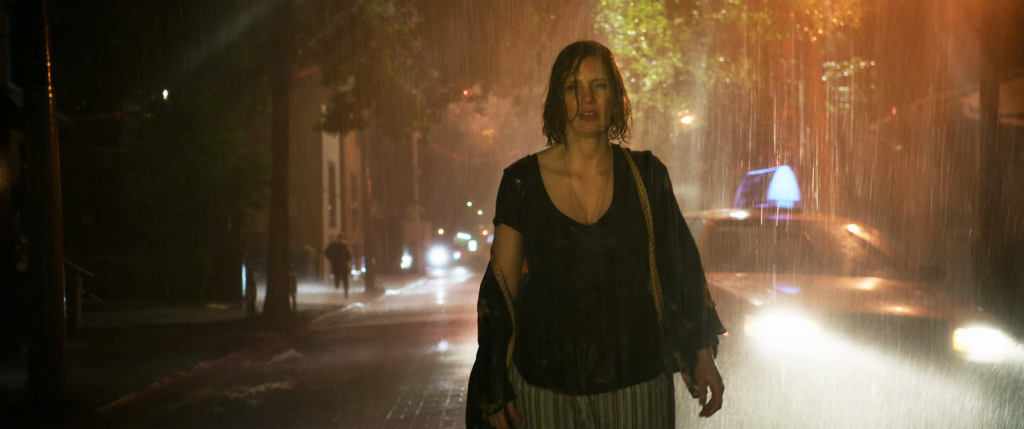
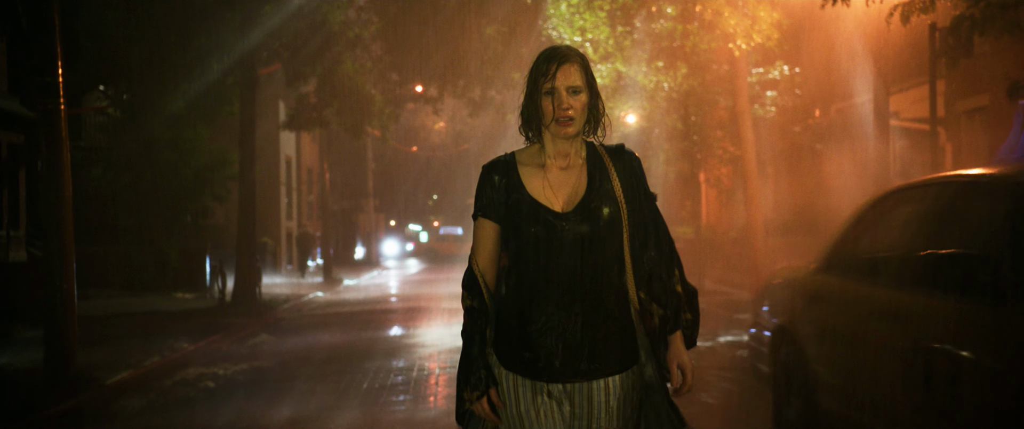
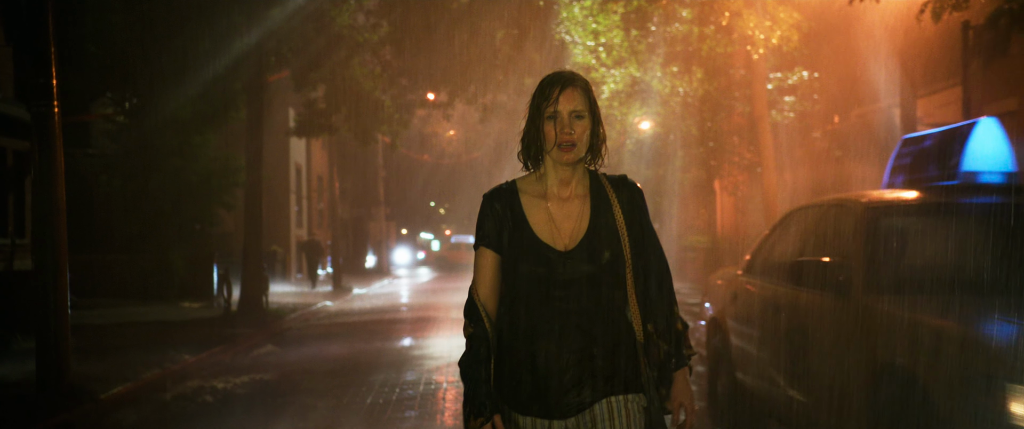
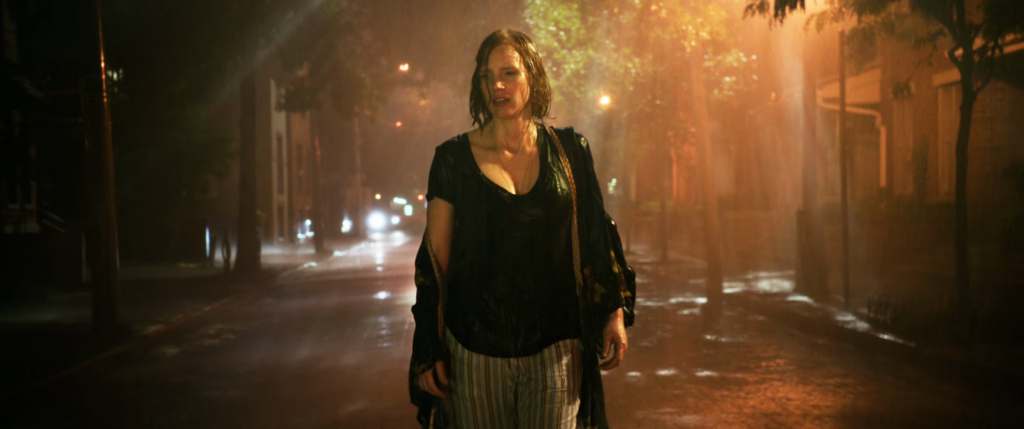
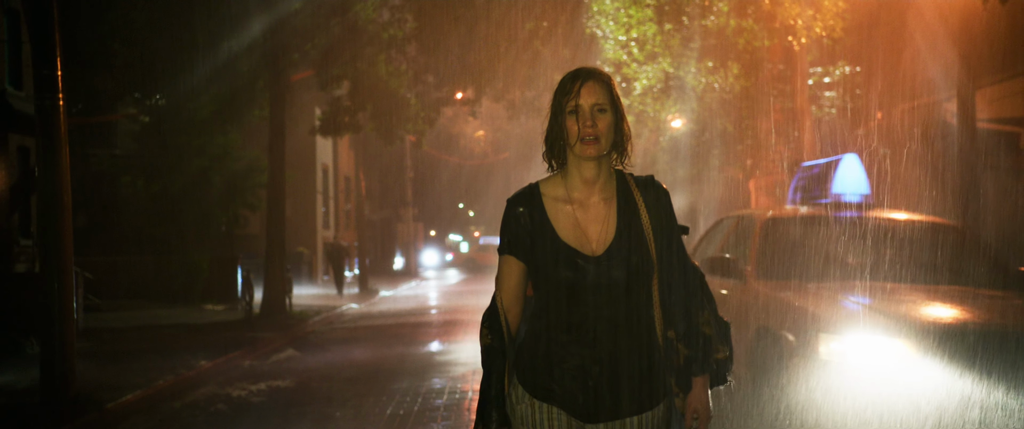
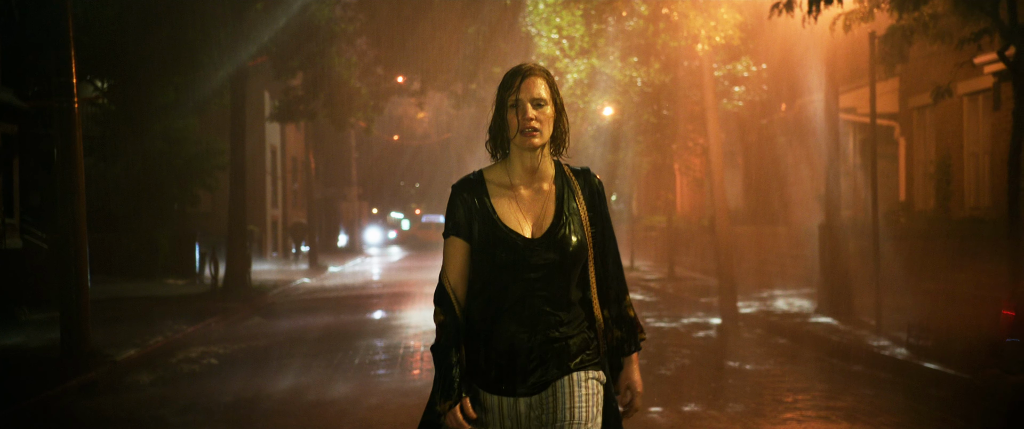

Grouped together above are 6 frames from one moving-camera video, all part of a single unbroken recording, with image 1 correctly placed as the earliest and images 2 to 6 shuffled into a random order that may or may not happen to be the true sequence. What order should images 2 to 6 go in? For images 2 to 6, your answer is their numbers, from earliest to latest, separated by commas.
5, 3, 2, 6, 4
